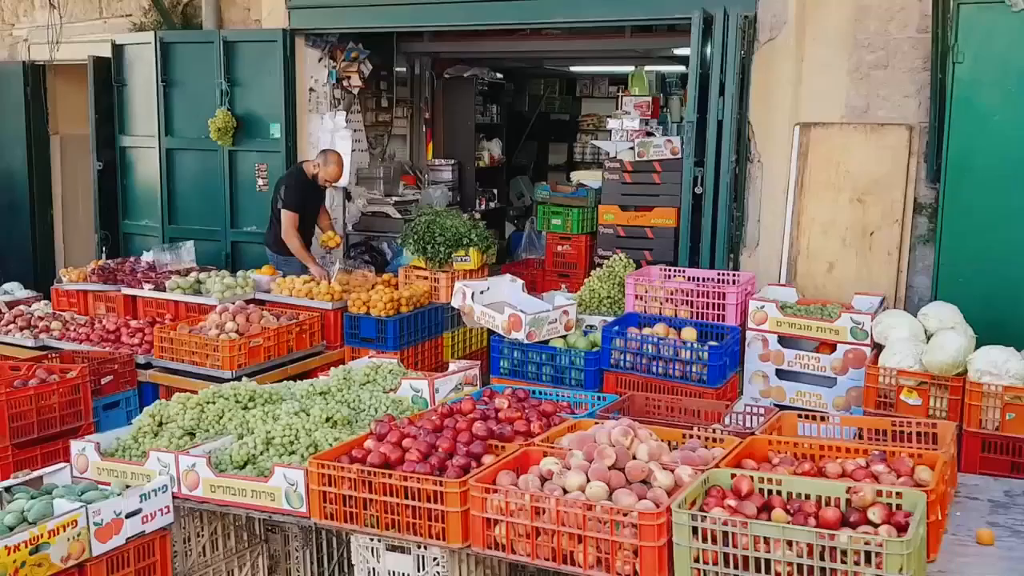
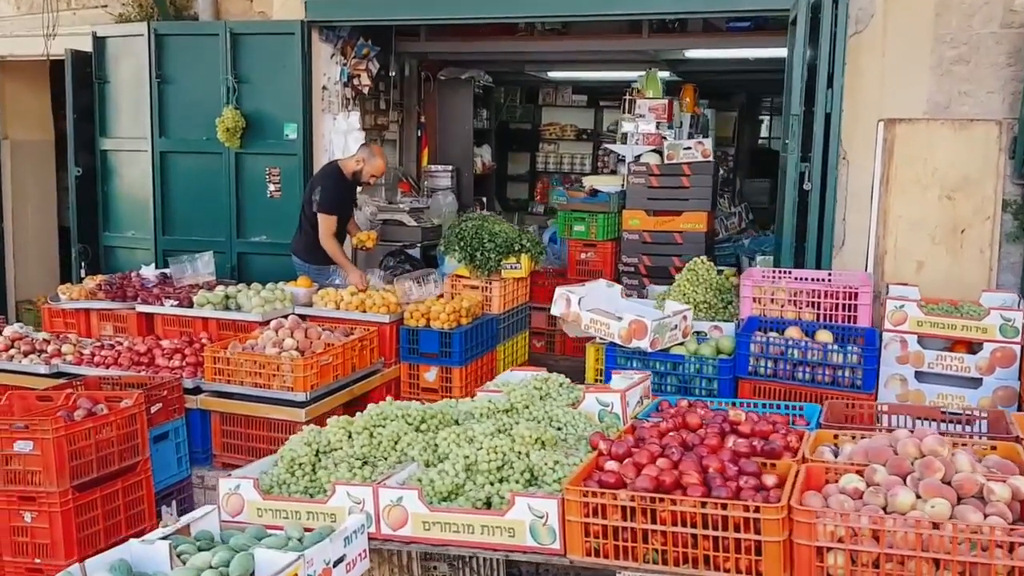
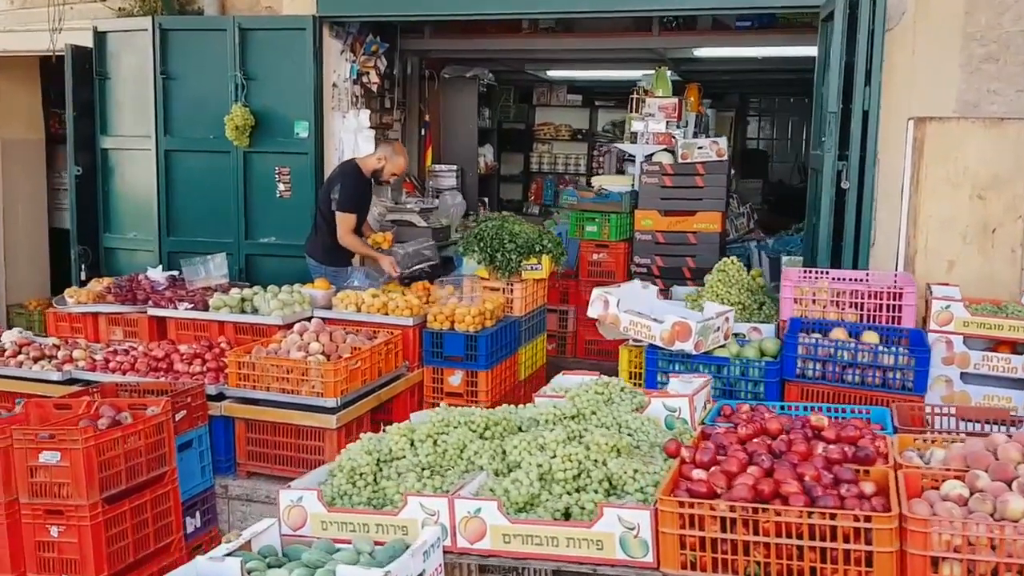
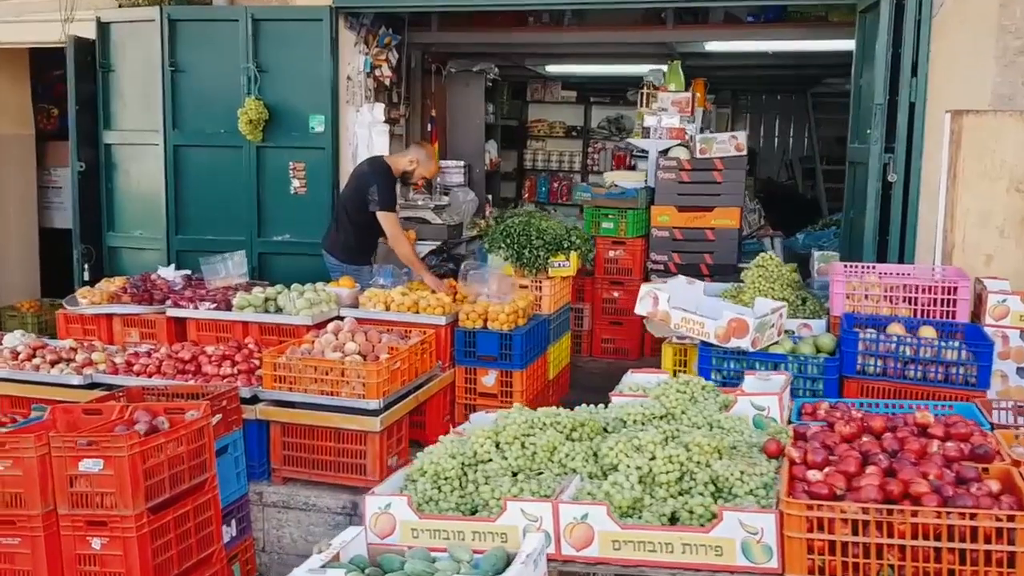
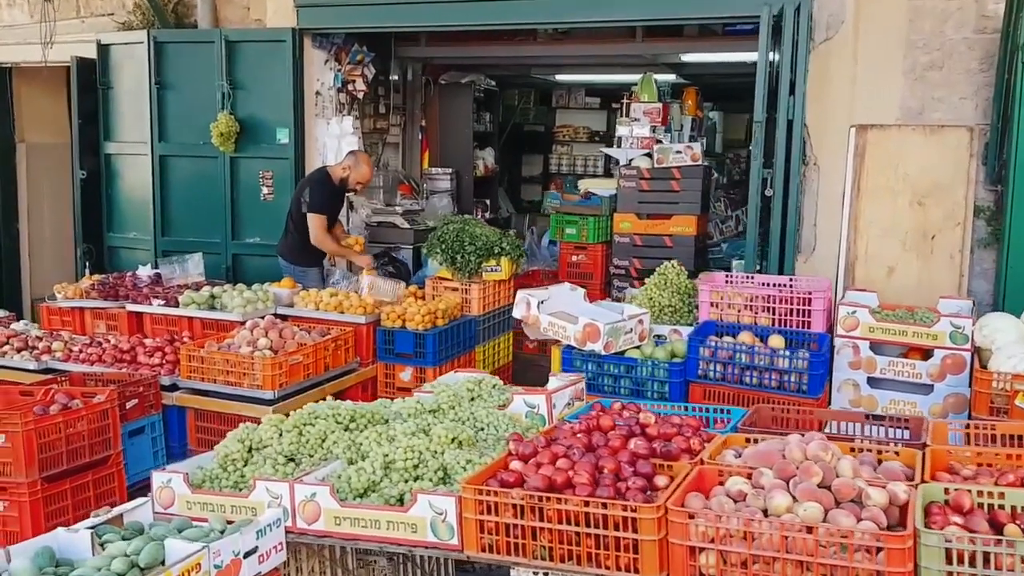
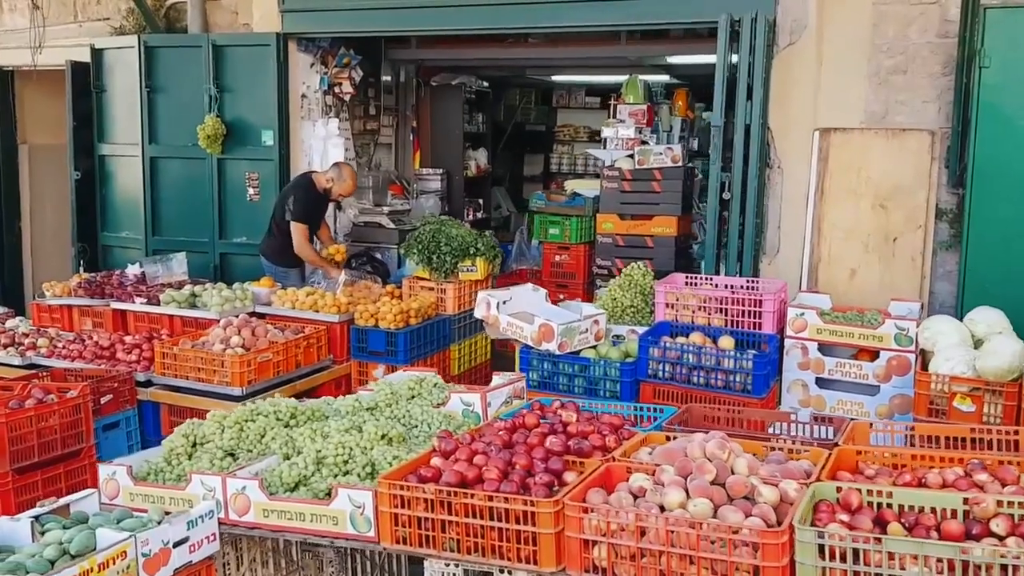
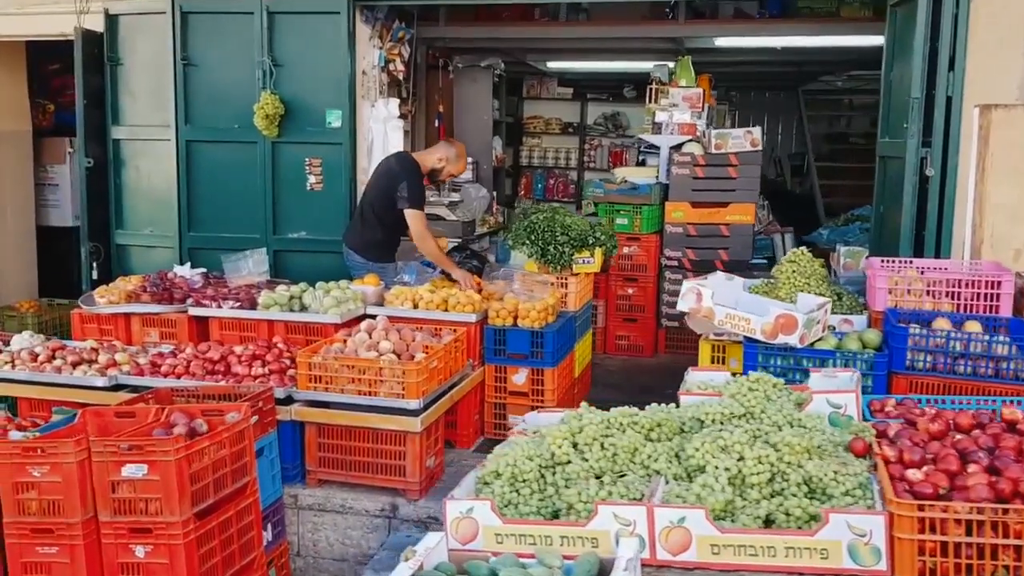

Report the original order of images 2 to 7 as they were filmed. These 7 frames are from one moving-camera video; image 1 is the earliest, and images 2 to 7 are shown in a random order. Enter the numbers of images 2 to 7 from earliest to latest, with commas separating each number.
6, 5, 2, 3, 4, 7
